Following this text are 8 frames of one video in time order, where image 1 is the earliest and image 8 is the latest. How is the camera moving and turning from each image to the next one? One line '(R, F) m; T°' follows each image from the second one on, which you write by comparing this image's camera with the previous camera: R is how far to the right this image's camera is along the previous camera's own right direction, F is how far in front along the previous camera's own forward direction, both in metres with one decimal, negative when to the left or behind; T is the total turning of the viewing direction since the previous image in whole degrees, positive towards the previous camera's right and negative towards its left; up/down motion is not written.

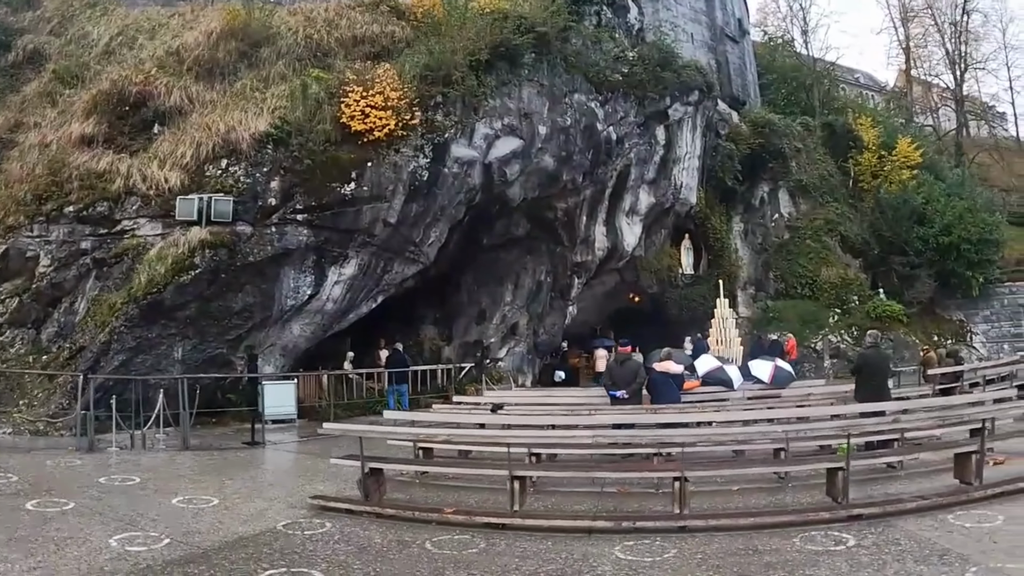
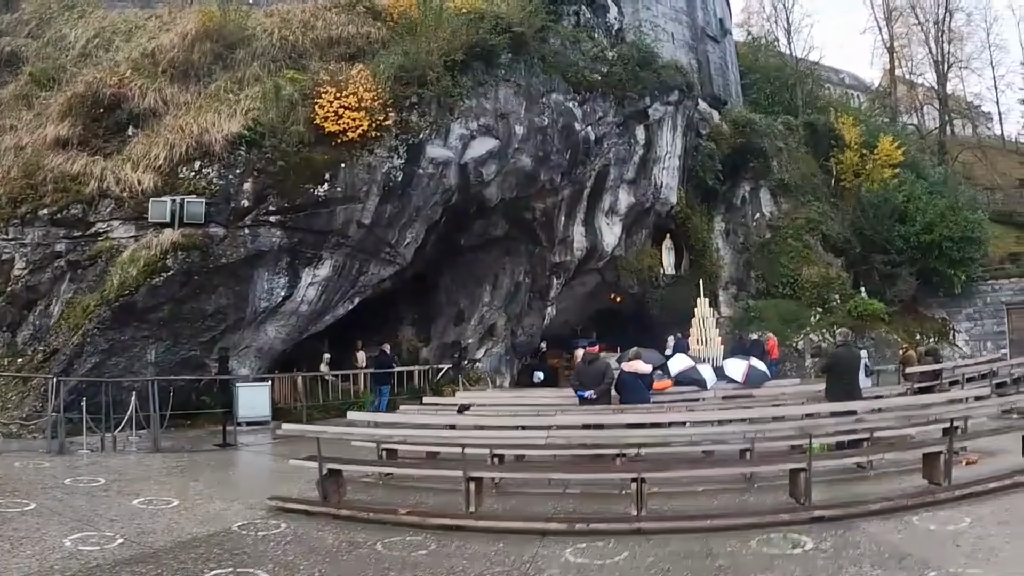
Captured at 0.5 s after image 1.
(+0.4, 0.0) m; 0°
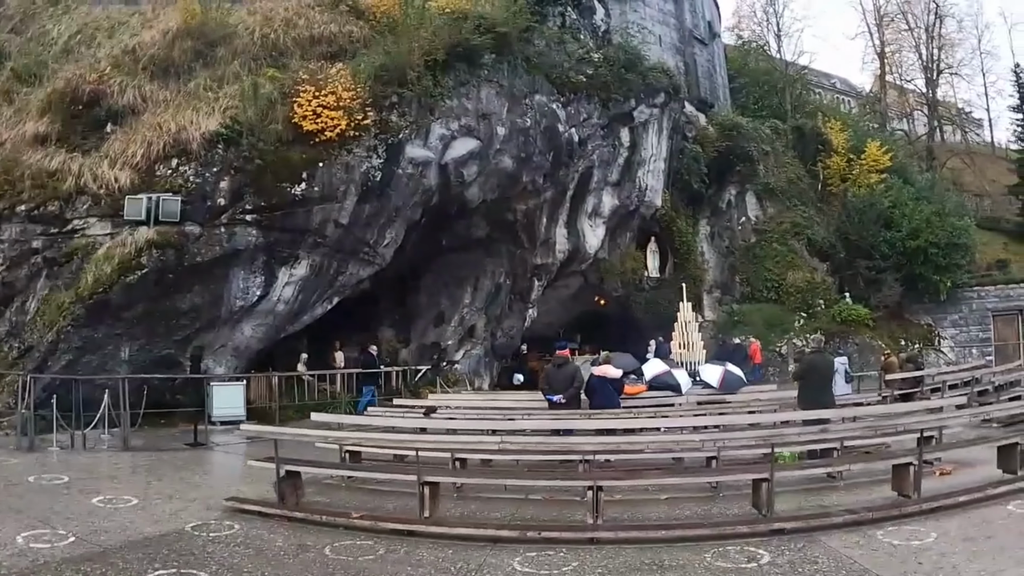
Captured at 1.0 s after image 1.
(+0.3, +0.1) m; 0°
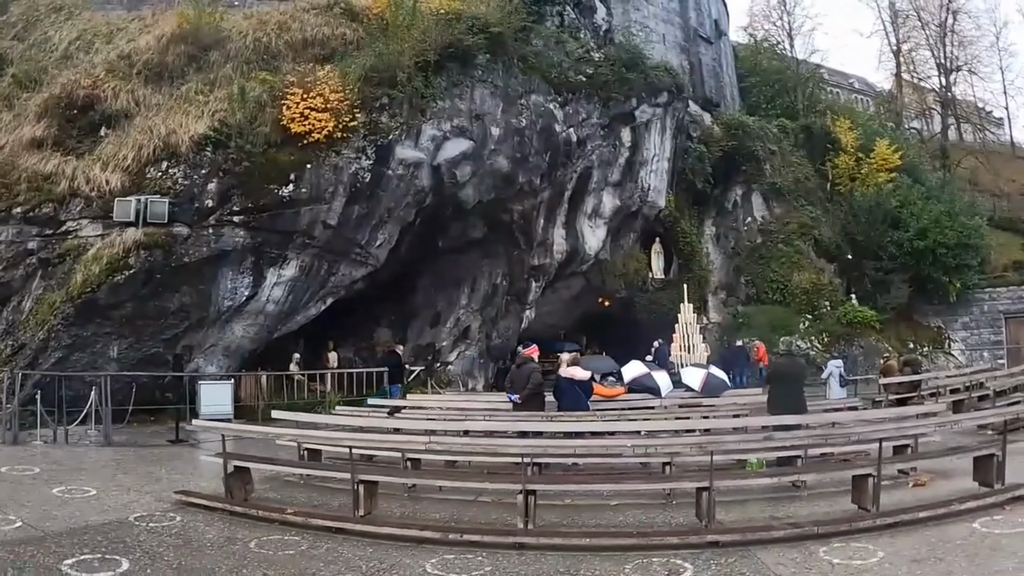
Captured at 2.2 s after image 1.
(+0.8, +0.1) m; -3°
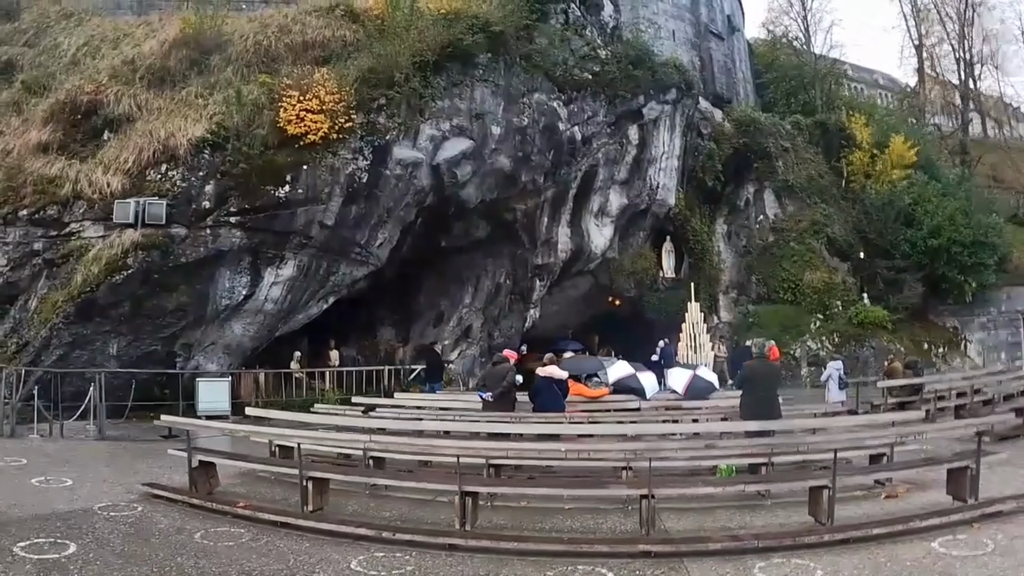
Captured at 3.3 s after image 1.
(+0.8, 0.0) m; -3°
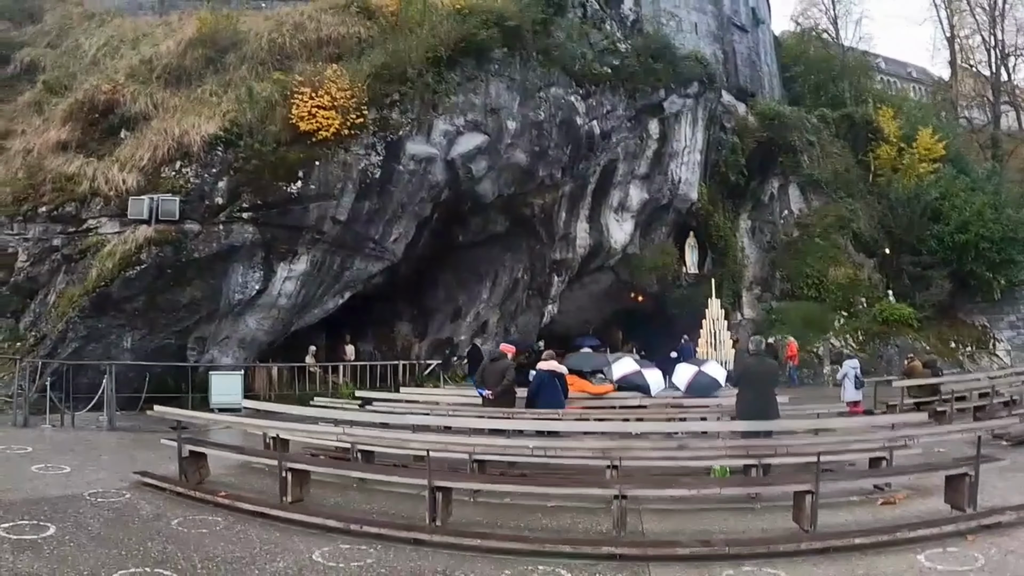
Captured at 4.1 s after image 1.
(+0.5, +0.1) m; -3°
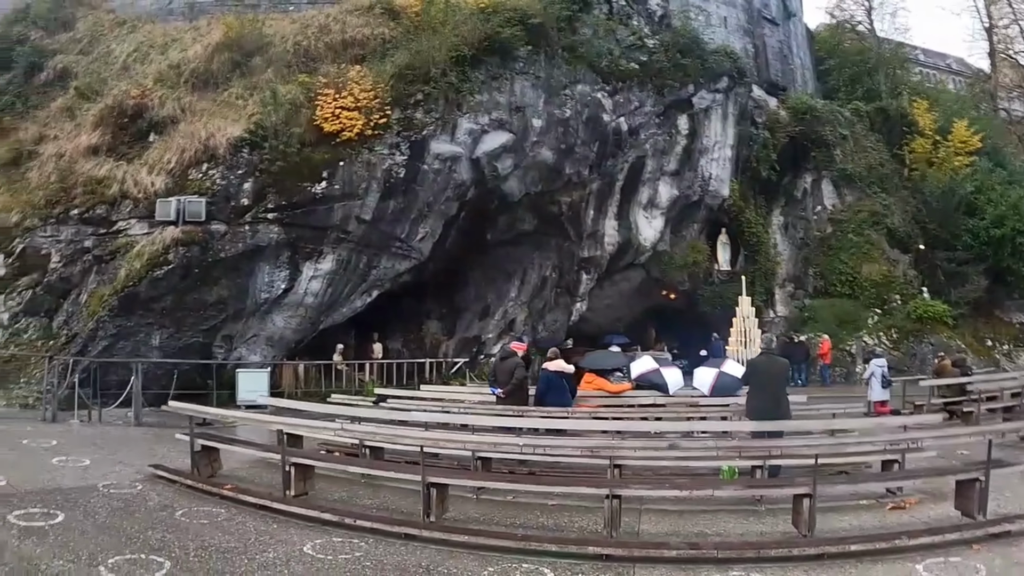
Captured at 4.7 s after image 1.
(+0.4, 0.0) m; -3°
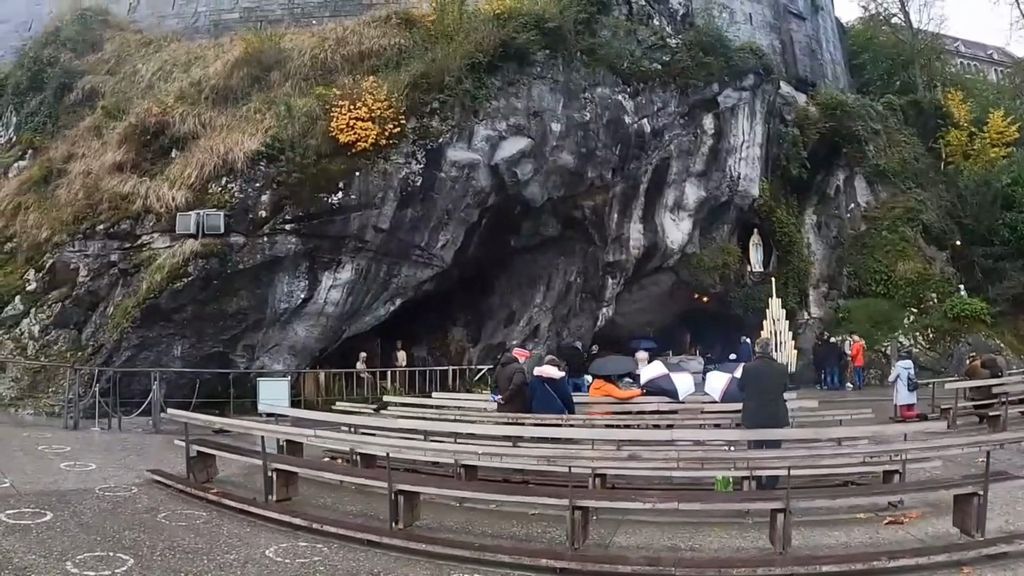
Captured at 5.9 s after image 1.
(+0.7, +0.1) m; -4°
